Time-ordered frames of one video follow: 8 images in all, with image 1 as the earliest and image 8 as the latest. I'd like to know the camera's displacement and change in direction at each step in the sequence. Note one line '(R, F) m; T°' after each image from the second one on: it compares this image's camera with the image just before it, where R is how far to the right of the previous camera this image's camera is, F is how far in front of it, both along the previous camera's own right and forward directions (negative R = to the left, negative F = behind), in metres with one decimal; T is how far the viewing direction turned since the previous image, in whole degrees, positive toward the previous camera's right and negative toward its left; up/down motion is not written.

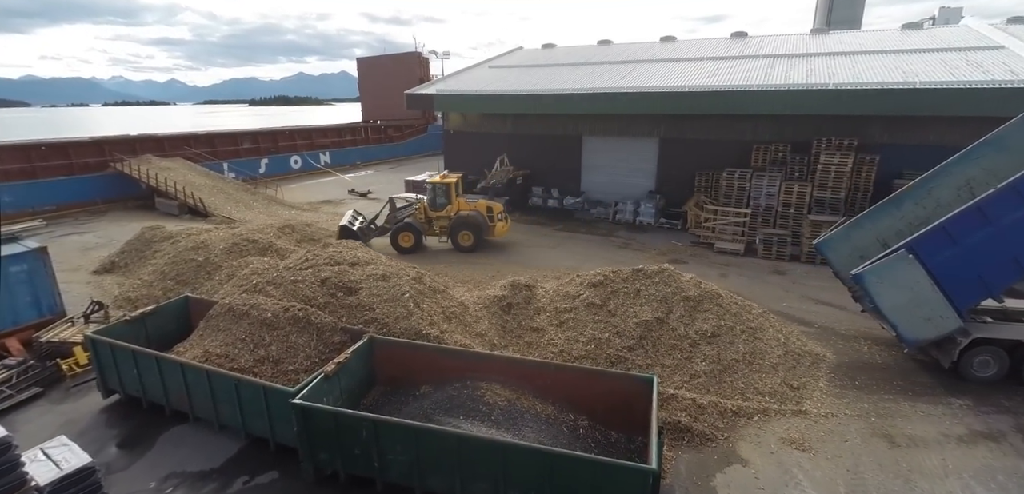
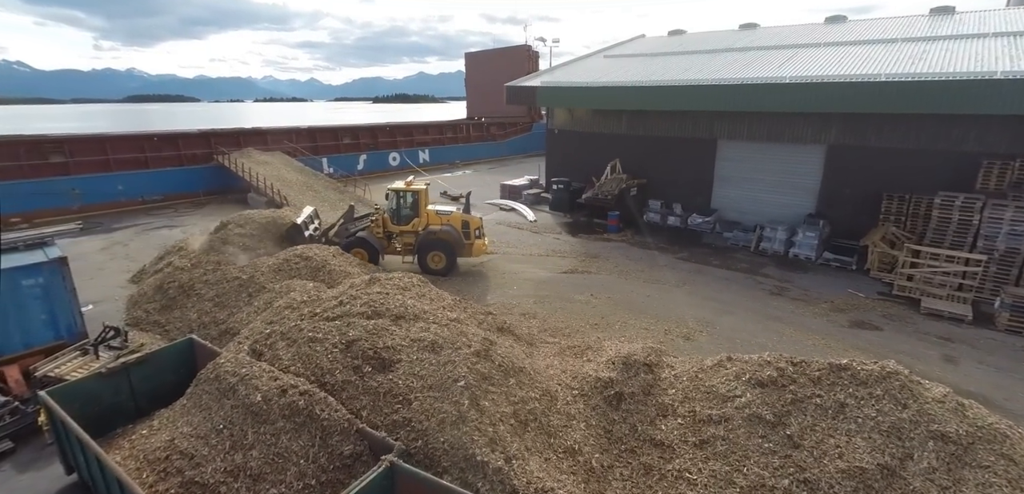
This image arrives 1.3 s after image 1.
(-0.3, +2.9) m; -12°
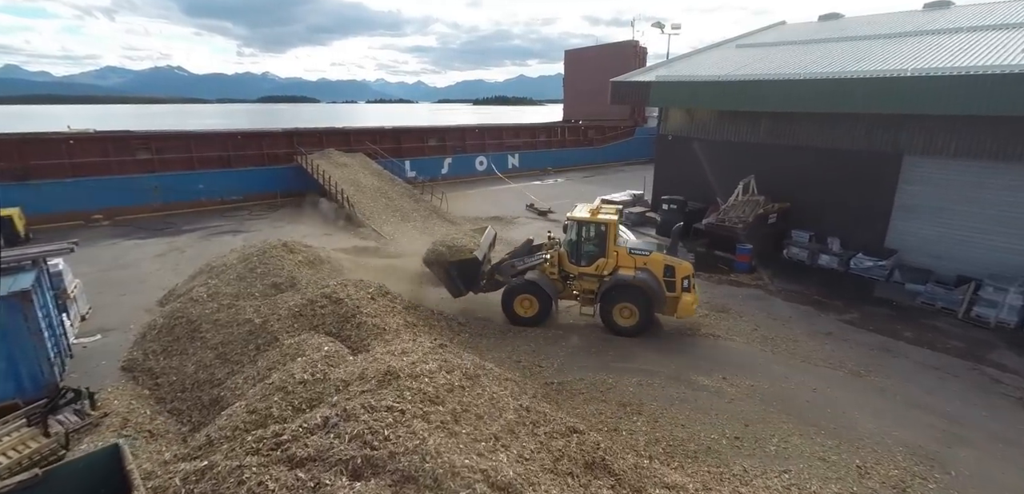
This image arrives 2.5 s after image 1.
(-0.2, +2.8) m; -10°
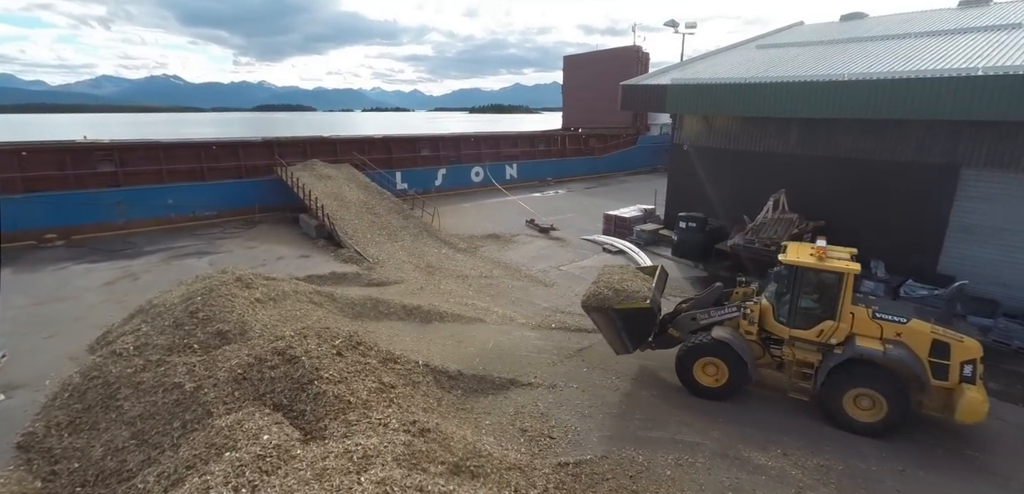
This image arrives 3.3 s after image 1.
(-0.1, +1.5) m; 0°
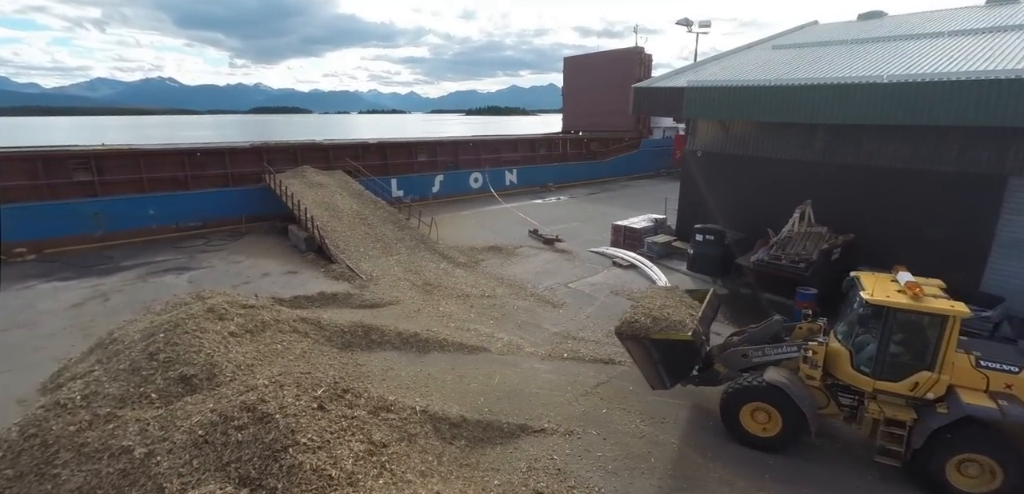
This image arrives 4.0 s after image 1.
(-0.2, +0.9) m; 0°
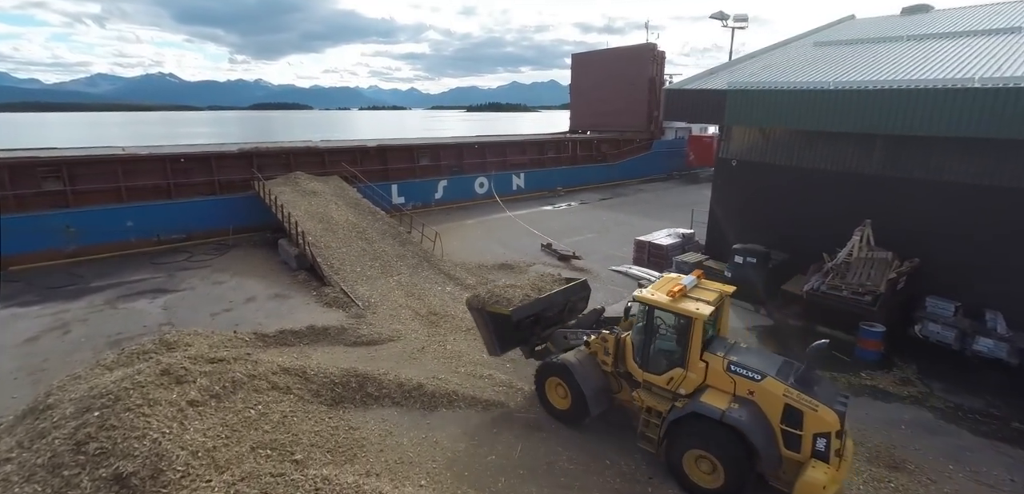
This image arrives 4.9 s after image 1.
(-0.3, +1.3) m; 0°
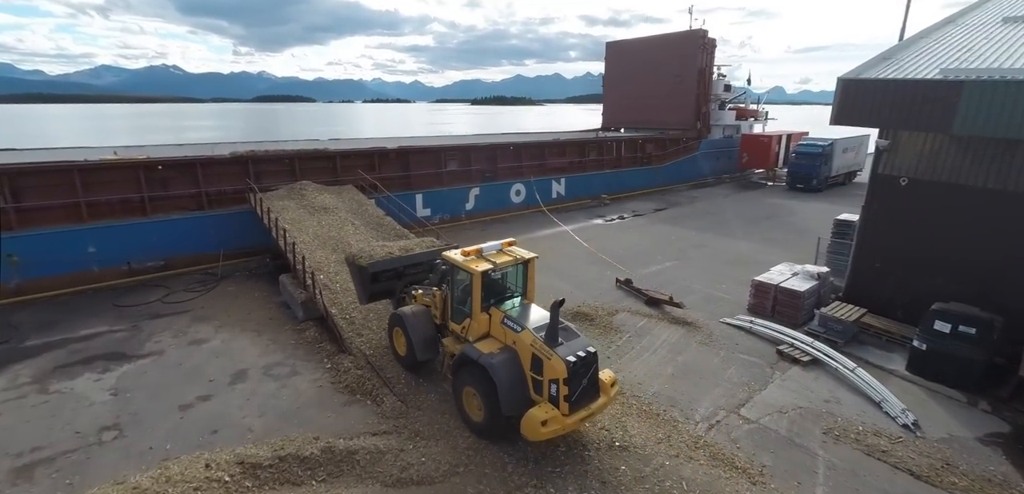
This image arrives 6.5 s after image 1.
(-1.5, +3.1) m; 0°
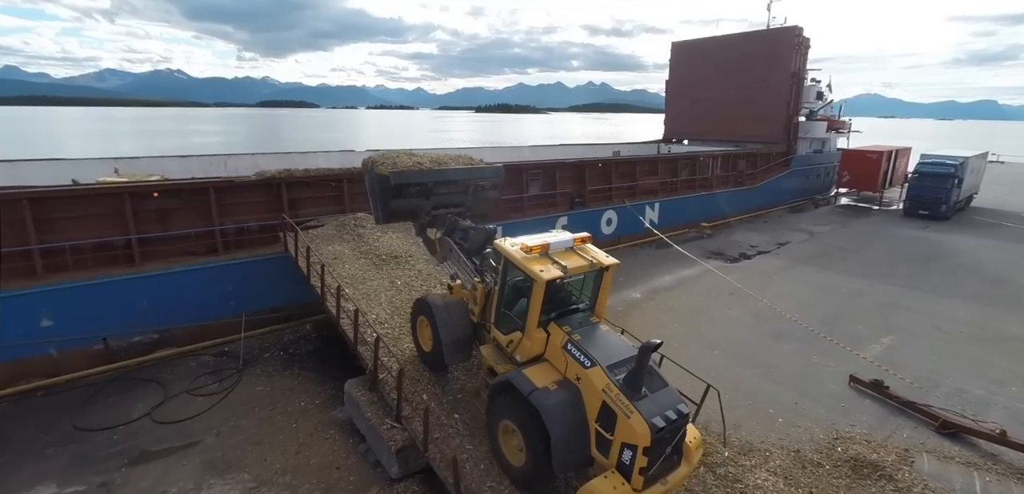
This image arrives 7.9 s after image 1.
(-2.7, +3.8) m; 0°
